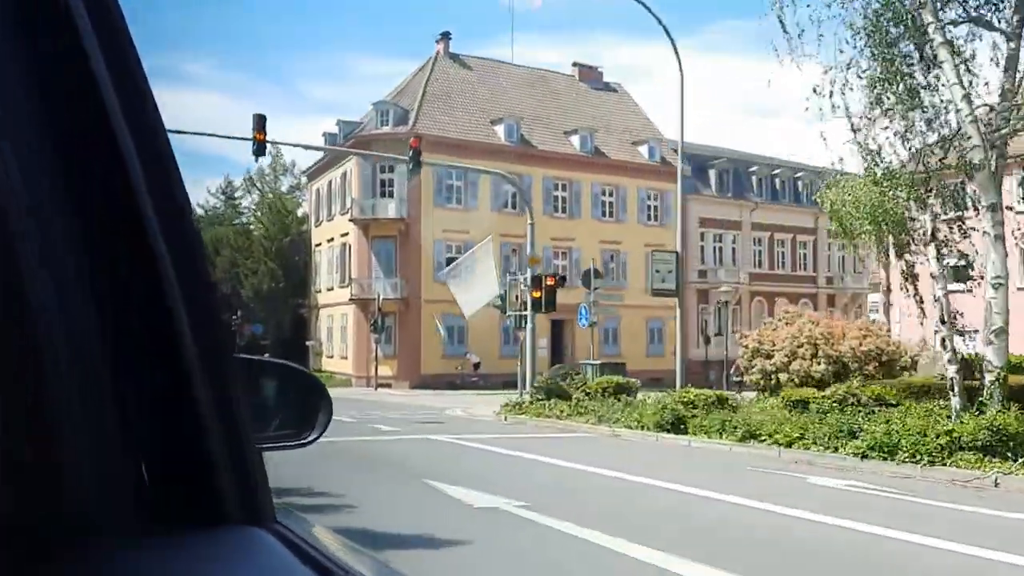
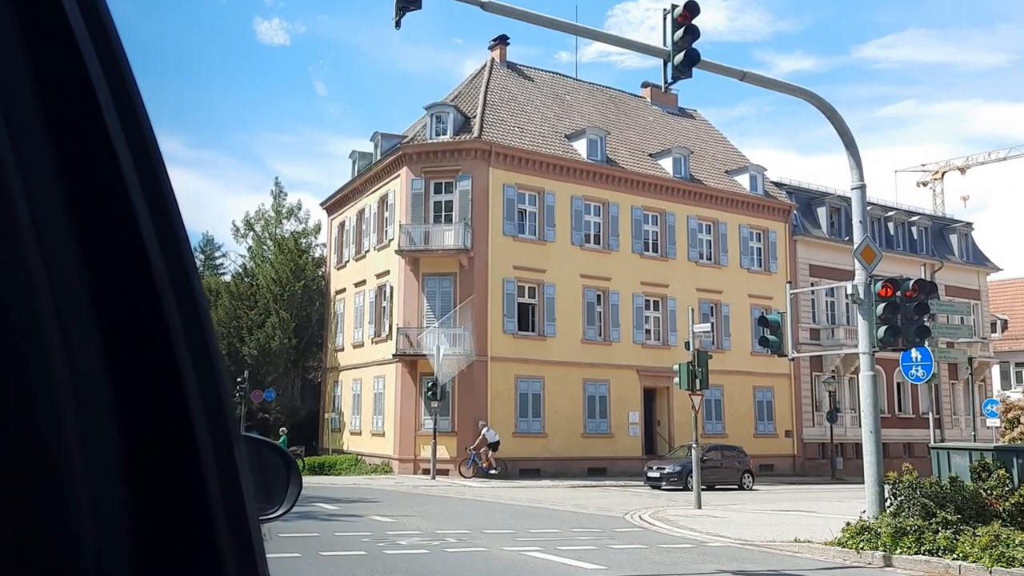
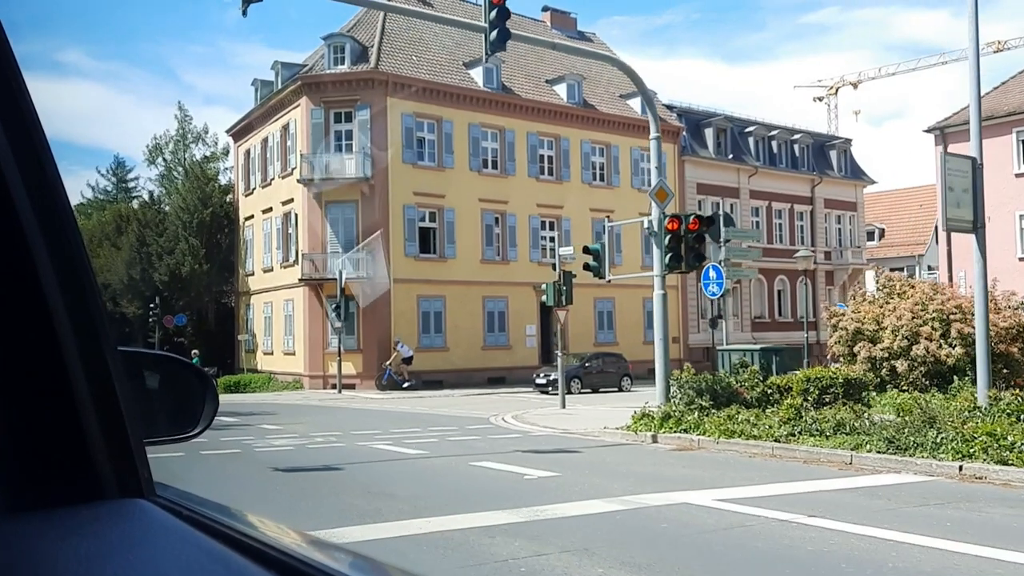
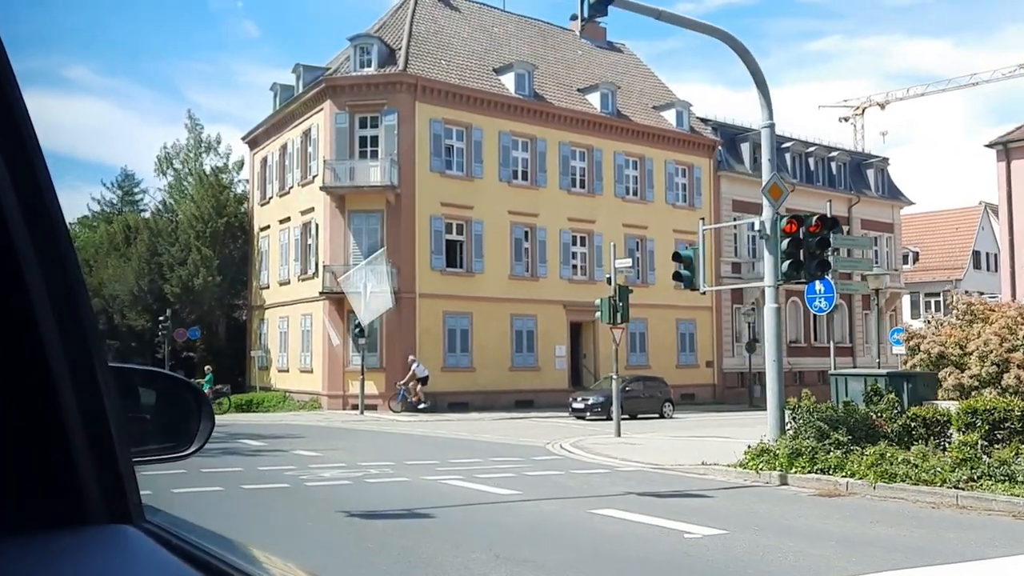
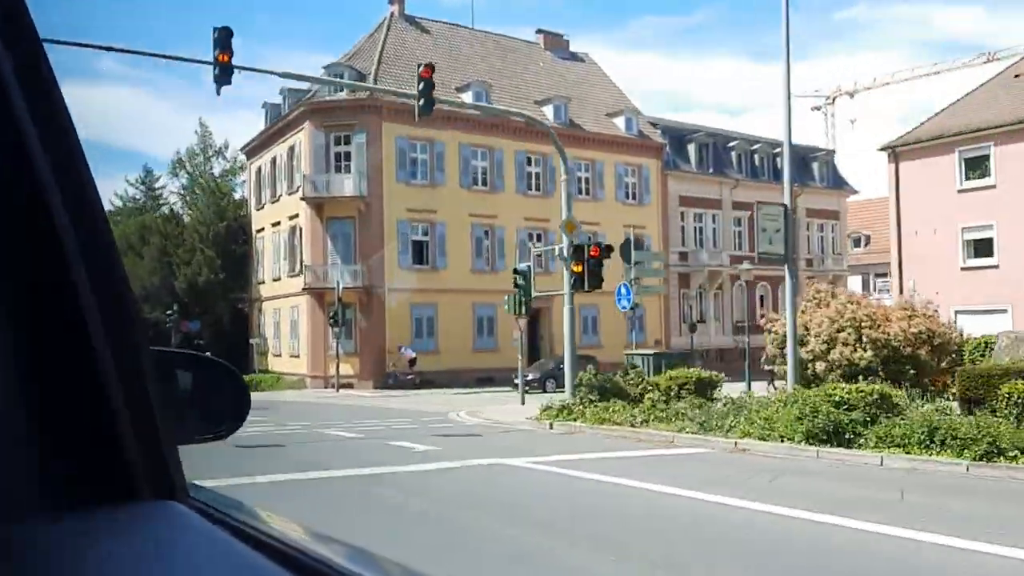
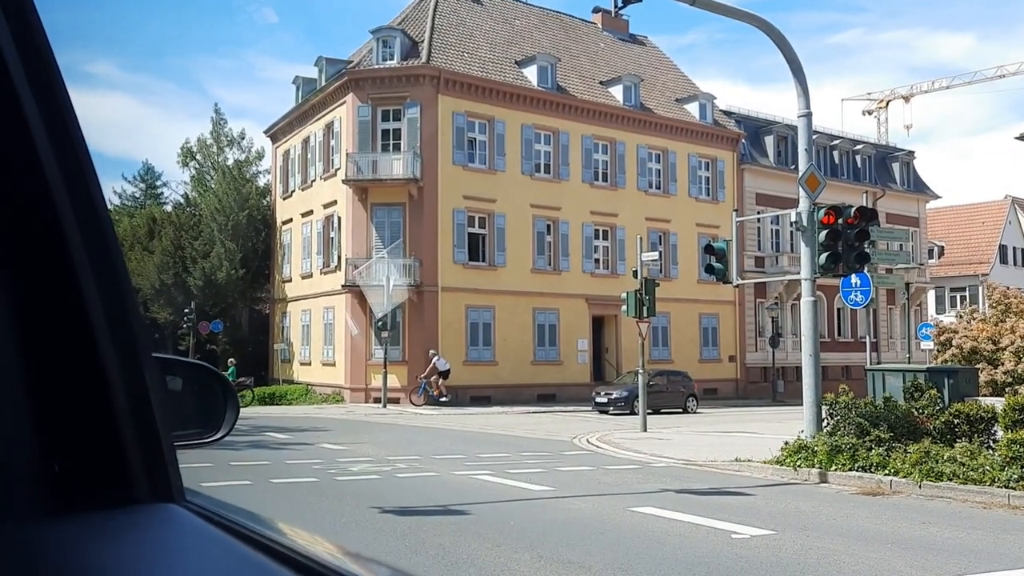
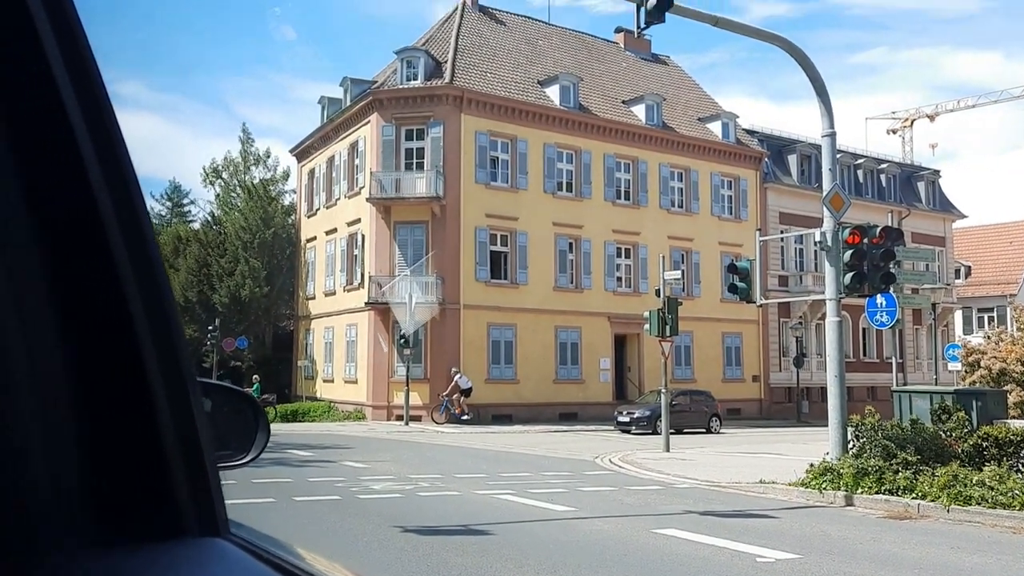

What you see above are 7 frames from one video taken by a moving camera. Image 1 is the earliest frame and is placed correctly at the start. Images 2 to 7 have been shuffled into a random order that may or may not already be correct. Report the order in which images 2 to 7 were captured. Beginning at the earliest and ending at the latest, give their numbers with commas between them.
5, 3, 4, 6, 7, 2
